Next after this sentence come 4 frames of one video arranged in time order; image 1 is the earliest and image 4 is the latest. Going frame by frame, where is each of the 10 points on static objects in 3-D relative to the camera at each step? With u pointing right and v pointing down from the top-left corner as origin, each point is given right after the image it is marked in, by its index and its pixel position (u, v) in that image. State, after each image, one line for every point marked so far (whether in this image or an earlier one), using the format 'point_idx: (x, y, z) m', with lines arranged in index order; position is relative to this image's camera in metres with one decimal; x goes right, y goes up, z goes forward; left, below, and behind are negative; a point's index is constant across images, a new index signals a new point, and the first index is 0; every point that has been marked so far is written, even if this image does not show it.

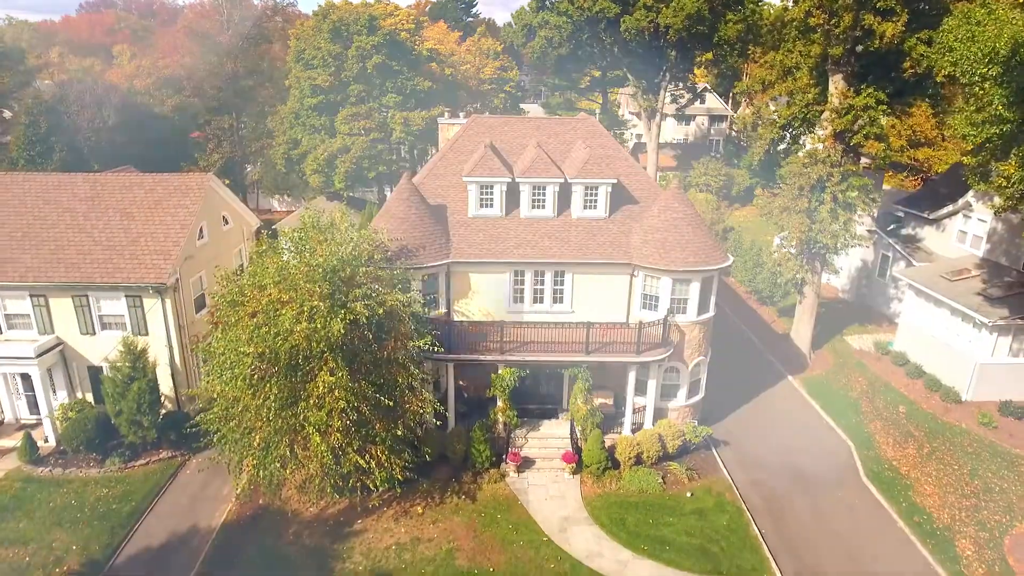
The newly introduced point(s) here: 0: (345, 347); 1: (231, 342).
0: (-7.7, -2.8, +18.3) m
1: (-12.7, -2.5, +18.1) m
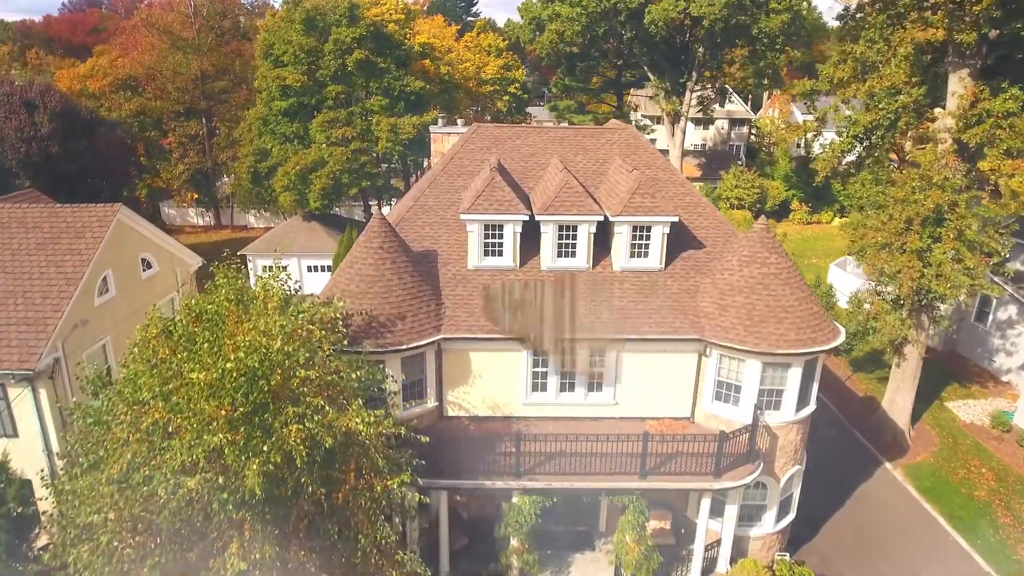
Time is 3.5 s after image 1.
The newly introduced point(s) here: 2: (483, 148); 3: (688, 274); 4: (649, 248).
0: (-6.9, -6.1, +11.5) m
1: (-12.0, -5.9, +11.3) m
2: (-1.4, +6.8, +19.4) m
3: (+7.4, +0.6, +16.7) m
4: (+5.7, +1.7, +16.7) m
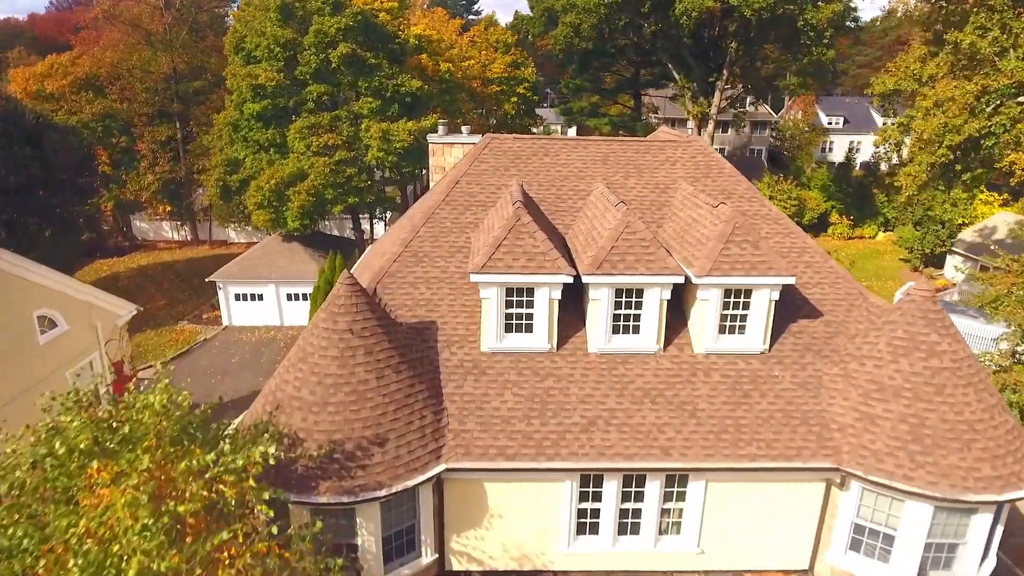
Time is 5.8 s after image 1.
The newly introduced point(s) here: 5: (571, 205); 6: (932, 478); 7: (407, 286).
0: (-6.0, -8.7, +6.2) m
1: (-11.0, -8.5, +6.0) m
2: (-0.5, +4.2, +14.1) m
3: (+8.4, -2.0, +11.4) m
4: (+6.7, -0.9, +11.4) m
5: (+2.0, +2.8, +13.6) m
6: (+10.2, -4.6, +9.7) m
7: (-3.2, 0.0, +12.0) m
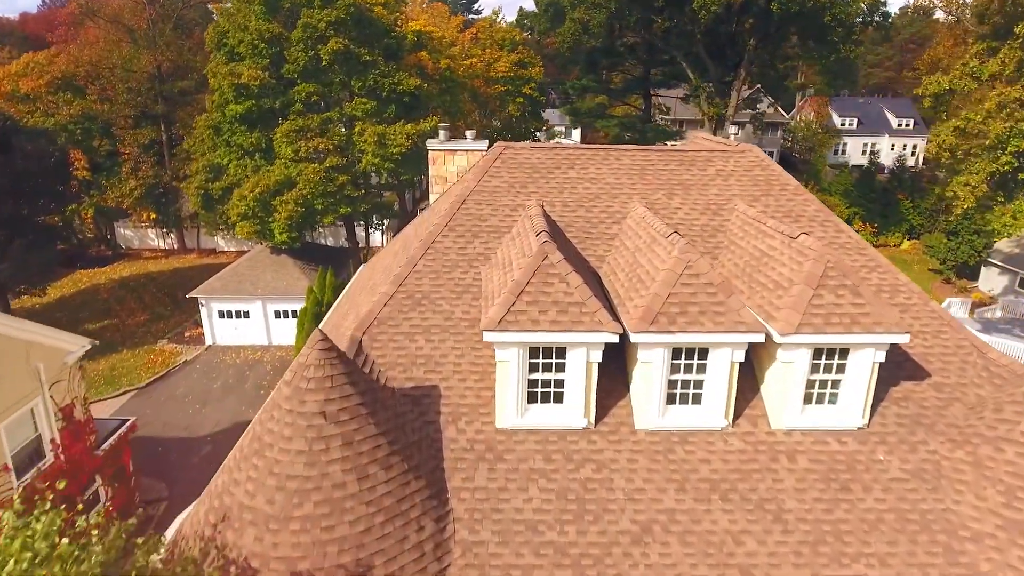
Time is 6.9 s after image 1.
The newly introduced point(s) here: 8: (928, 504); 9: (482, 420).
0: (-5.4, -10.0, +3.6) m
1: (-10.5, -9.7, +3.4) m
2: (+0.1, +2.9, +11.5) m
3: (+8.9, -3.3, +8.8) m
4: (+7.2, -2.2, +8.8) m
5: (+2.5, +1.5, +11.0) m
6: (+10.7, -5.8, +7.1) m
7: (-2.6, -1.2, +9.4) m
8: (+8.6, -4.4, +8.3) m
9: (-0.7, -2.9, +8.8) m
